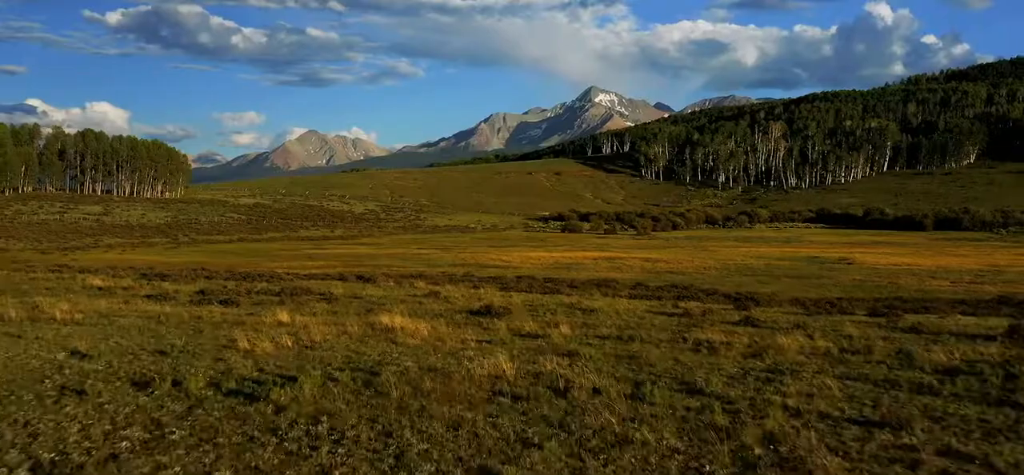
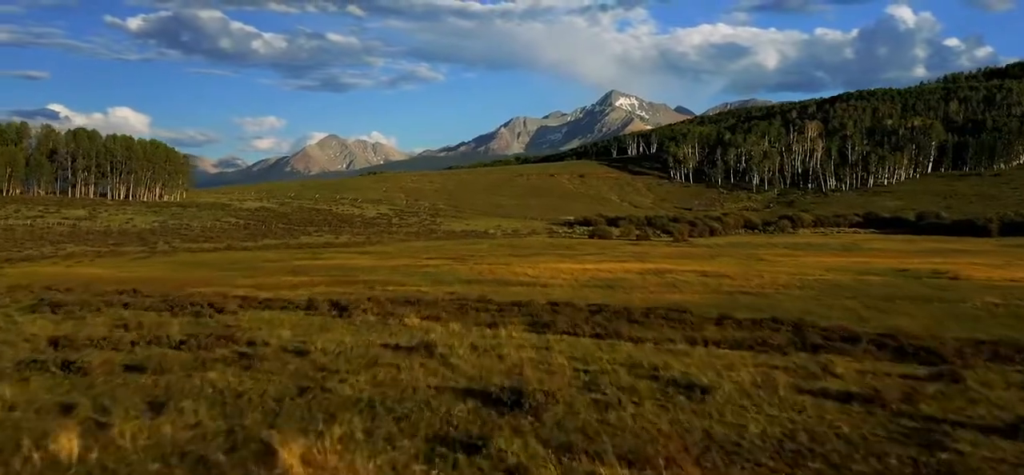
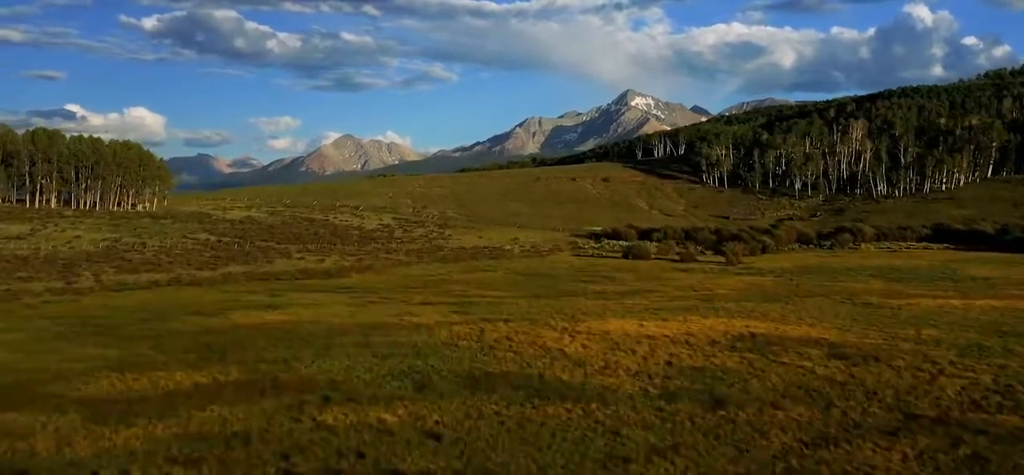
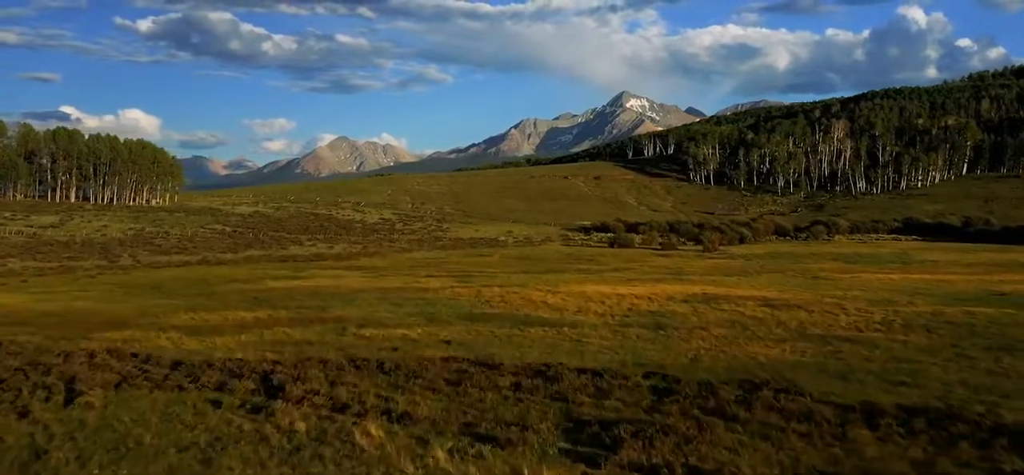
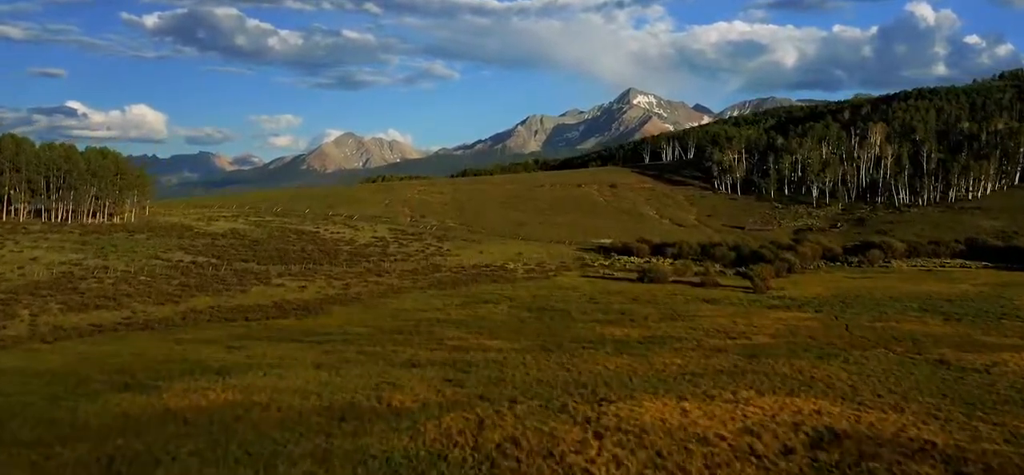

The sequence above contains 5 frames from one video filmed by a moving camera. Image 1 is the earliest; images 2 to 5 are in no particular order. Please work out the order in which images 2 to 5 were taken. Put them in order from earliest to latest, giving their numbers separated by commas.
2, 4, 3, 5
